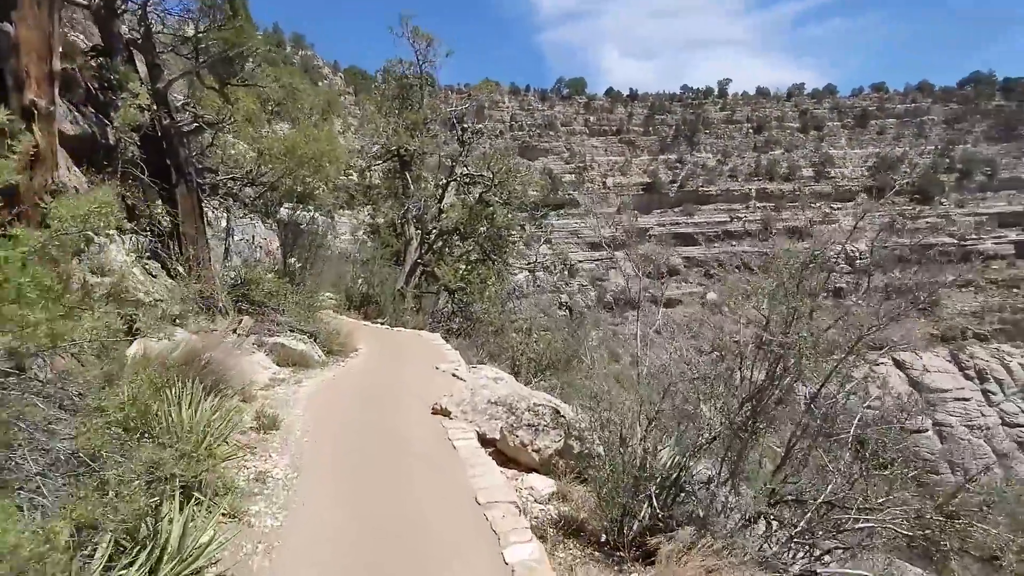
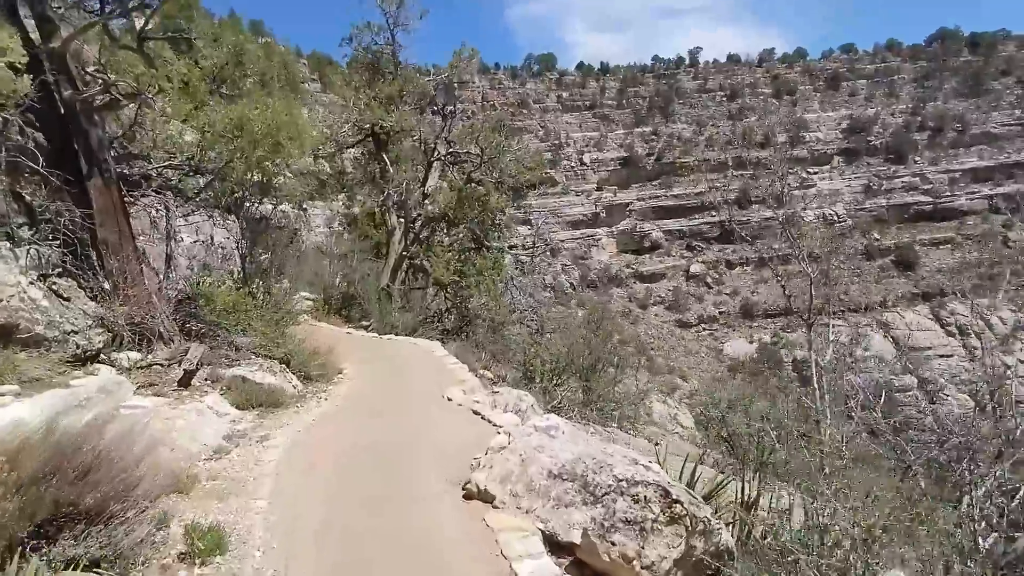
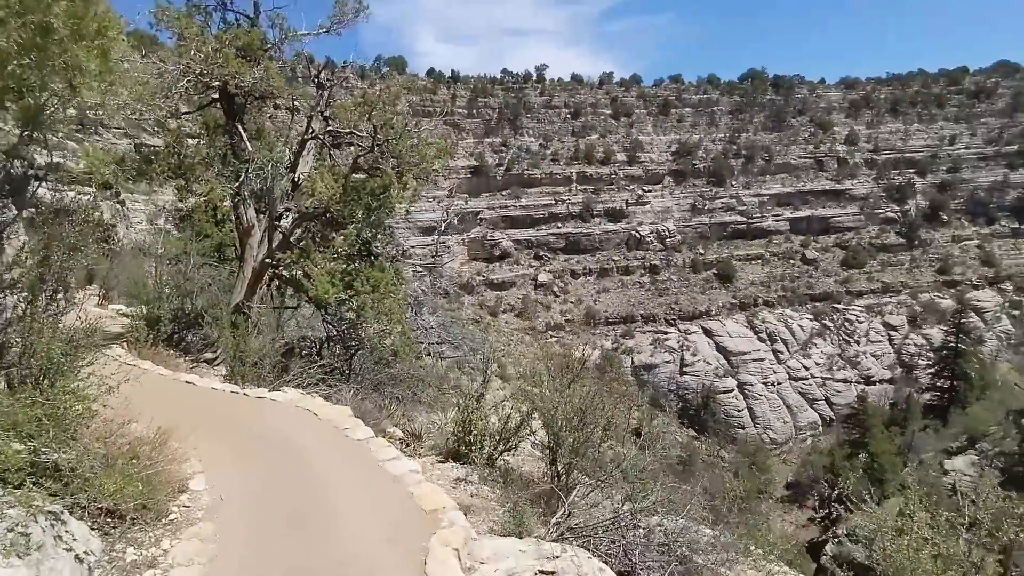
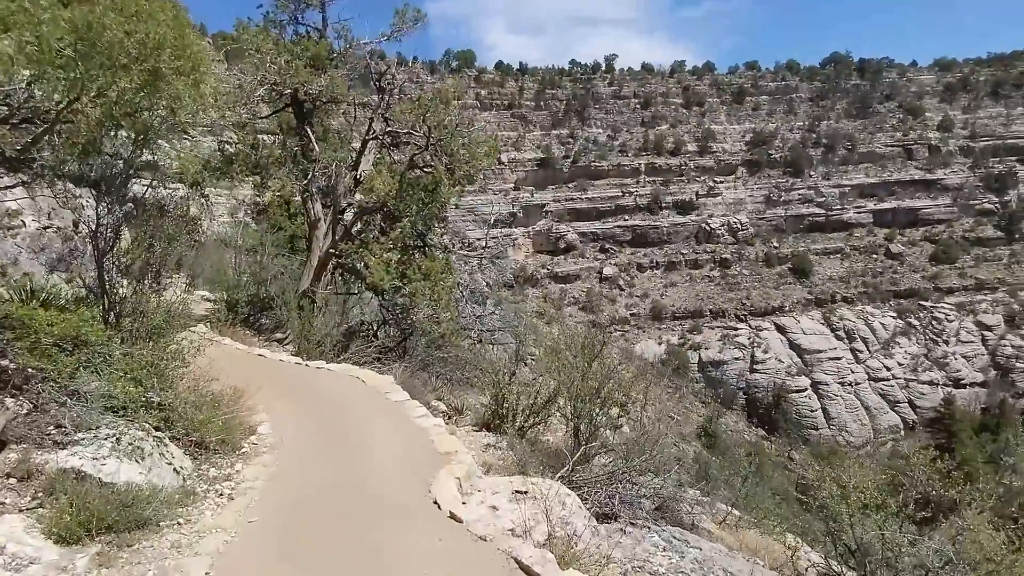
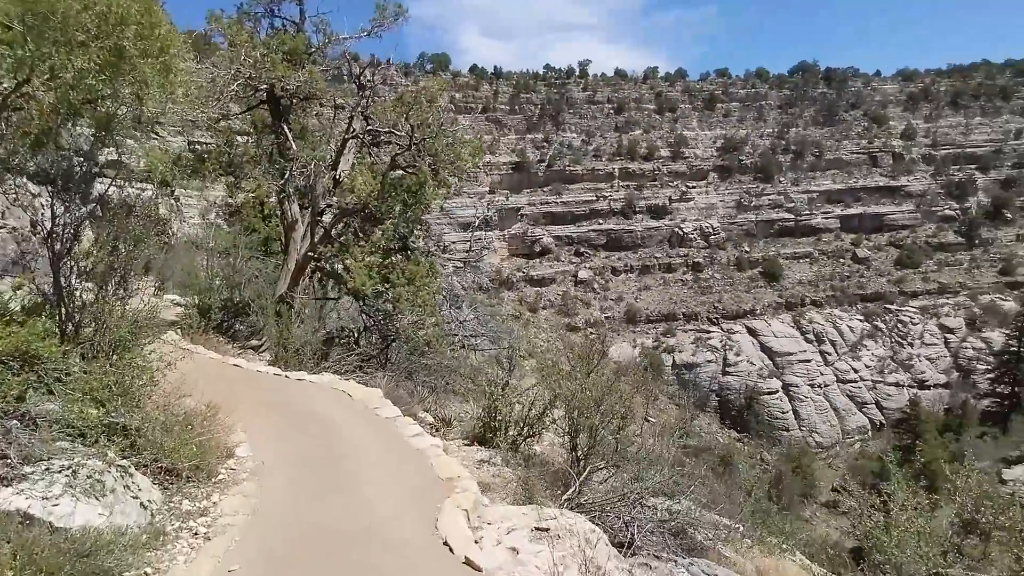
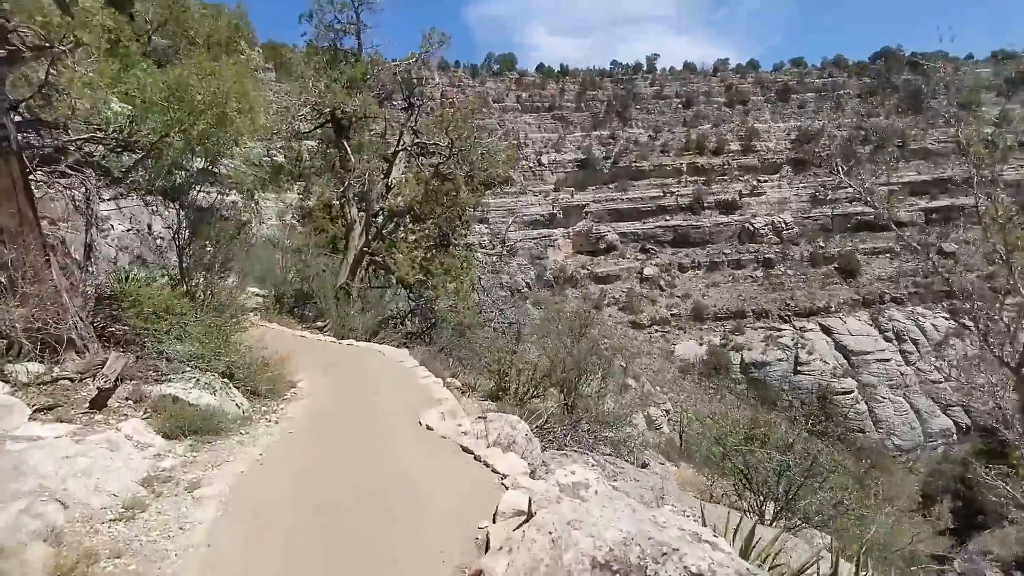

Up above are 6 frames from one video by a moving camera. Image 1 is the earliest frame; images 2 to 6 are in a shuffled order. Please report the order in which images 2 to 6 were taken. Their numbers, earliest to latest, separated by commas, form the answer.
2, 6, 4, 5, 3
